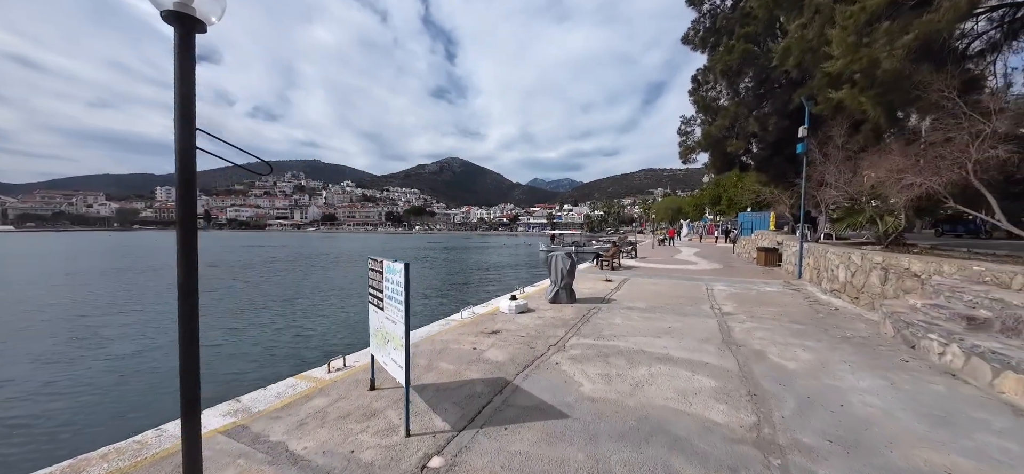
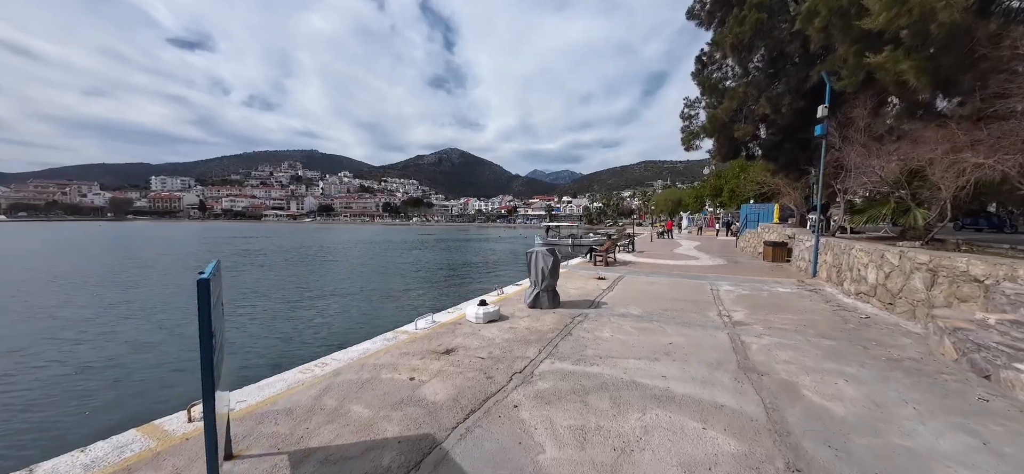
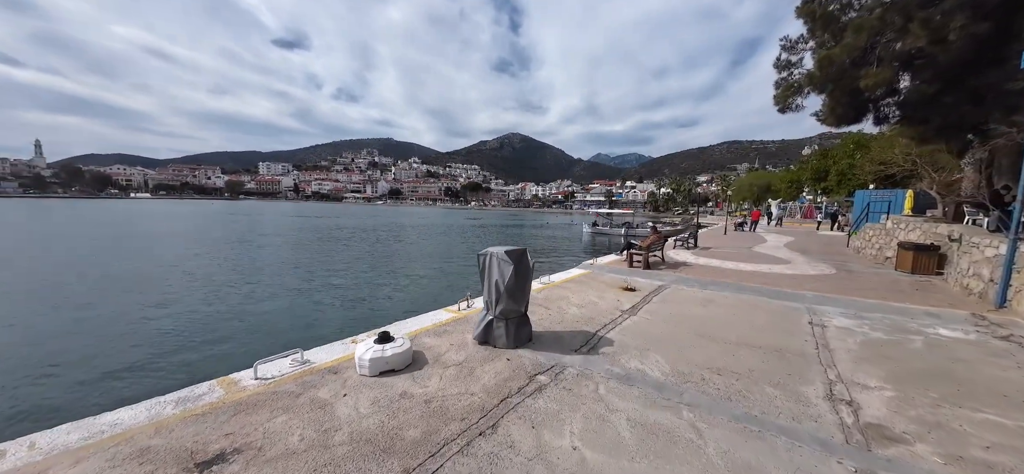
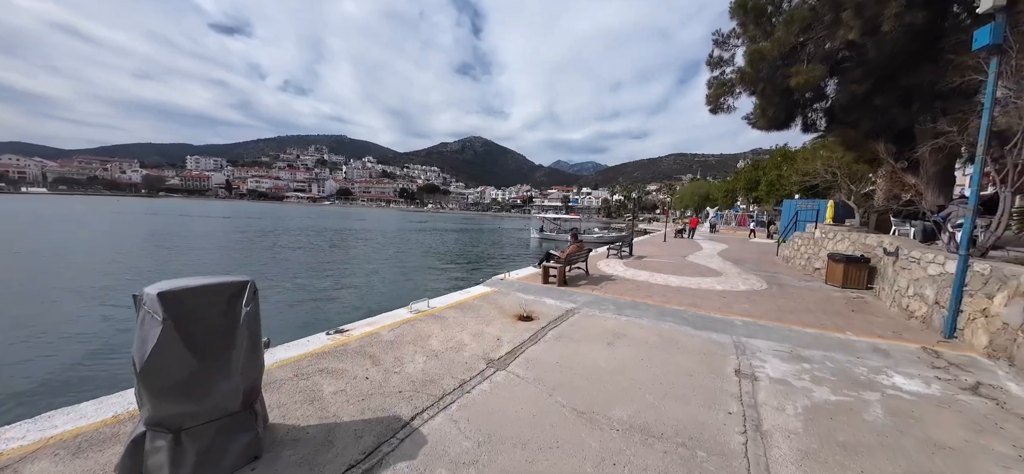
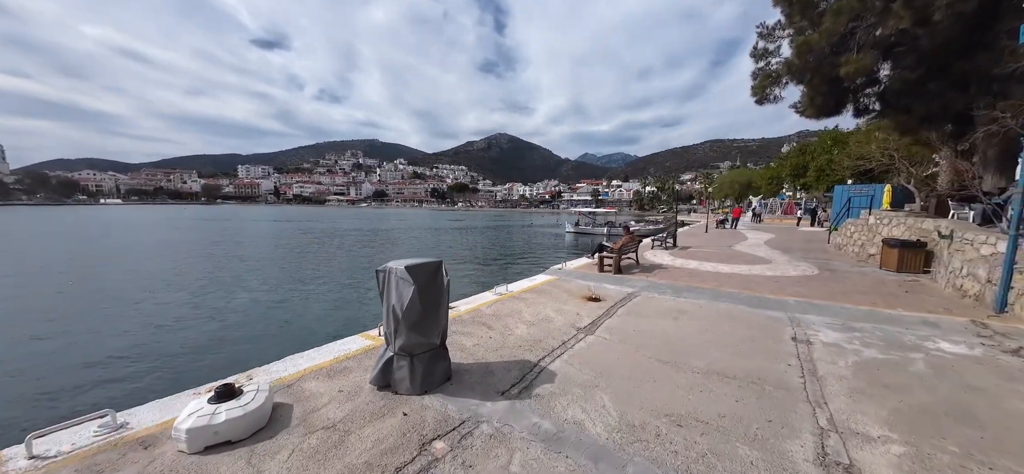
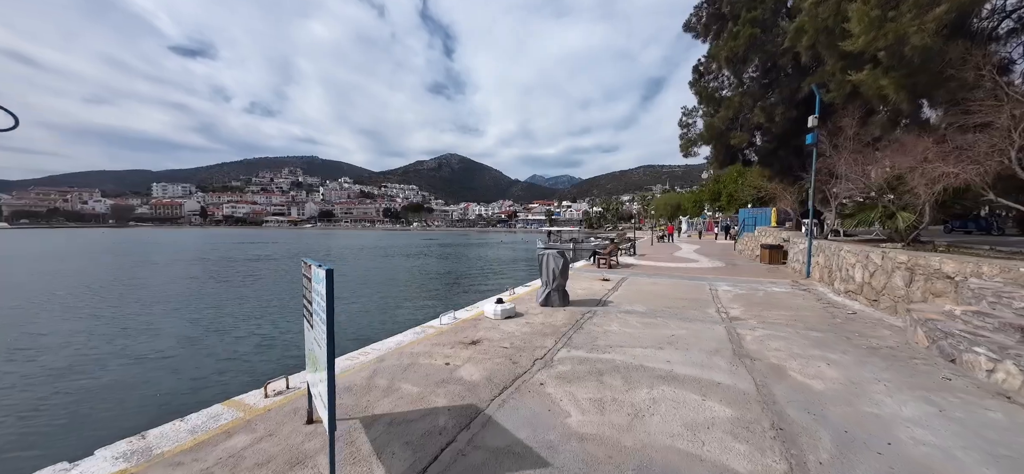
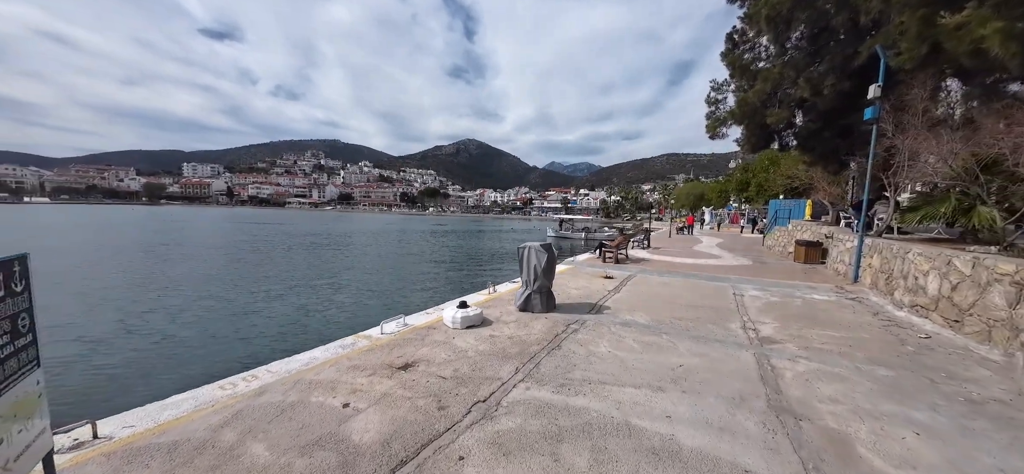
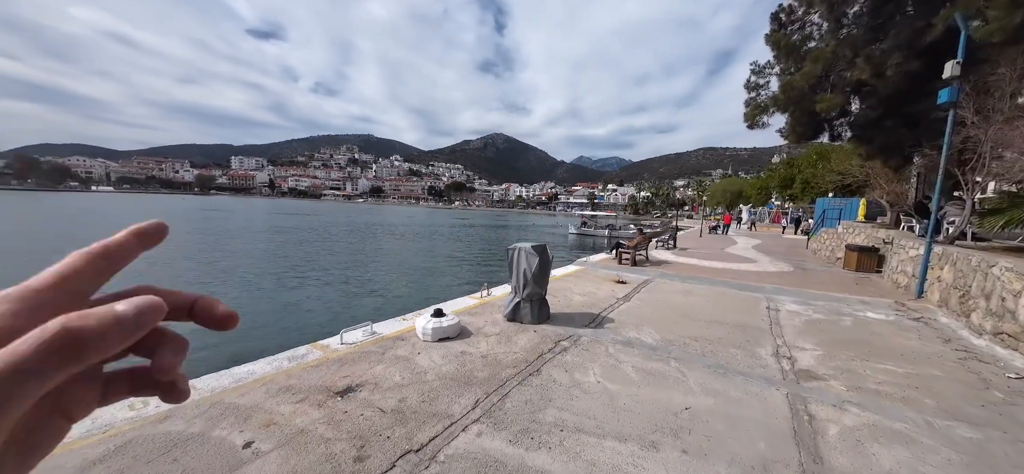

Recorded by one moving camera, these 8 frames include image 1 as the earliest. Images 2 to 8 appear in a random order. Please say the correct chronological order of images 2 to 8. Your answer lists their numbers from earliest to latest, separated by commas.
6, 2, 7, 8, 3, 5, 4
